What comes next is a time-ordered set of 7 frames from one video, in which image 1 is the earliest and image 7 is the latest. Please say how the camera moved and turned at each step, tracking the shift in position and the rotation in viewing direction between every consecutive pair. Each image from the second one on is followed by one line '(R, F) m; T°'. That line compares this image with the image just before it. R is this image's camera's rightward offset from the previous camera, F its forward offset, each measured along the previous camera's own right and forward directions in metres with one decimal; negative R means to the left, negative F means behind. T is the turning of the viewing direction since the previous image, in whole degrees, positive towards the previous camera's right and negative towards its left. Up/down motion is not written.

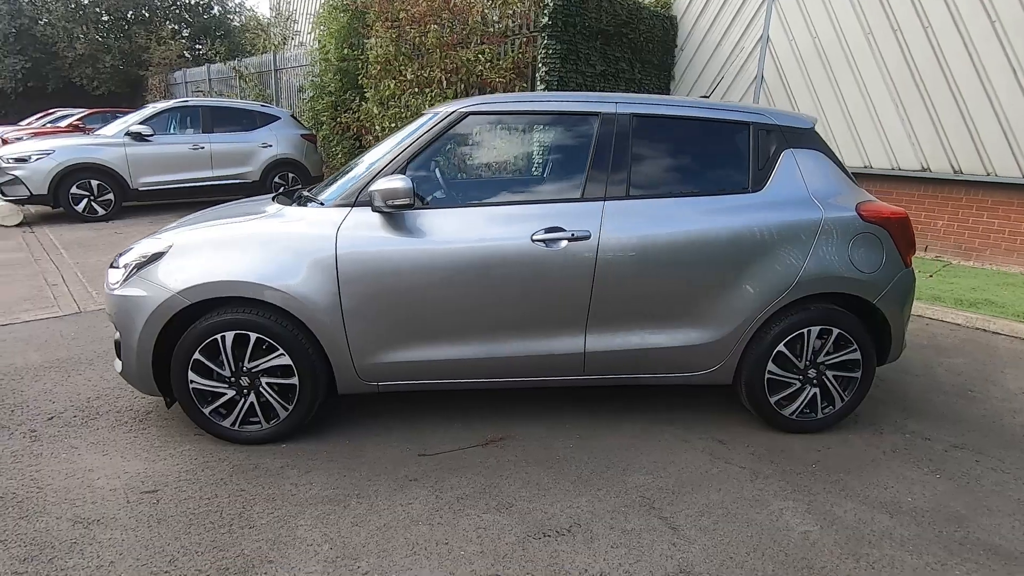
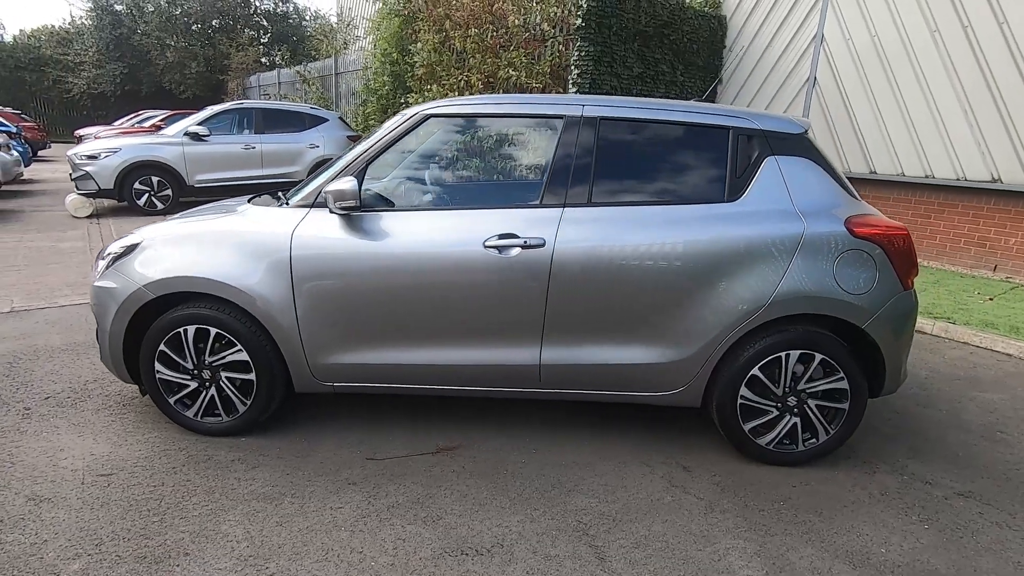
(+0.6, +0.1) m; -6°
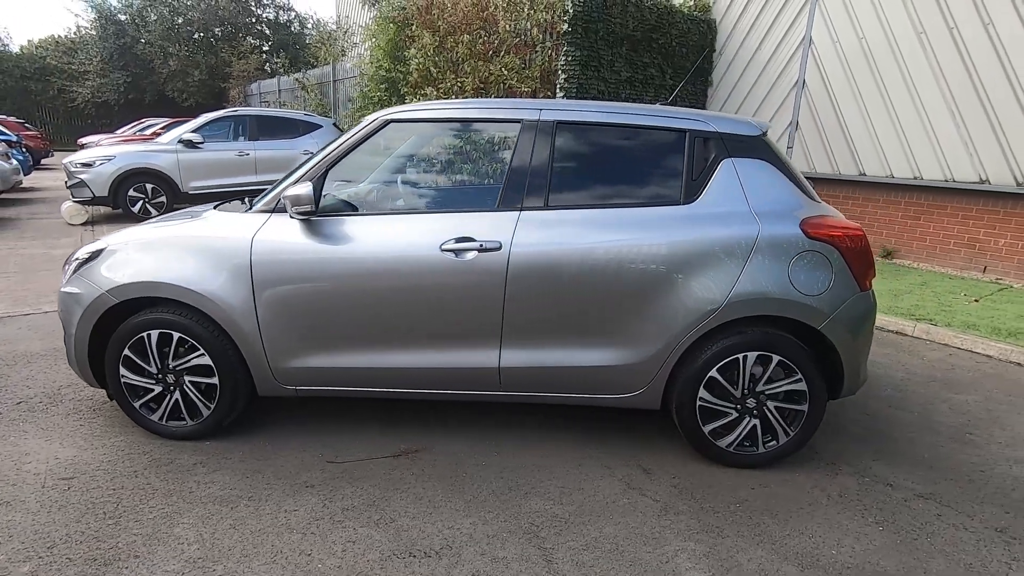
(+0.3, 0.0) m; -1°
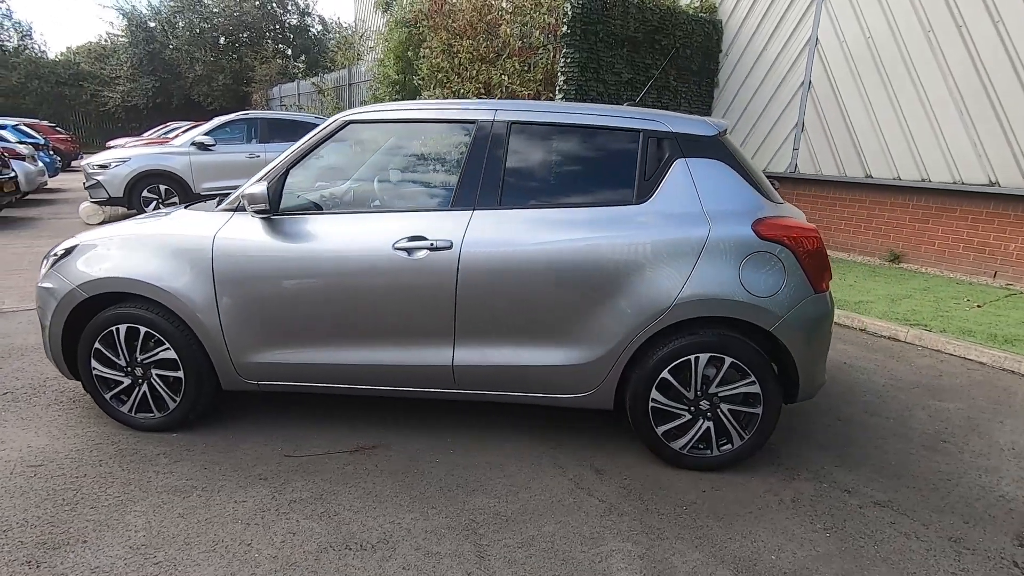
(+0.4, 0.0) m; -2°
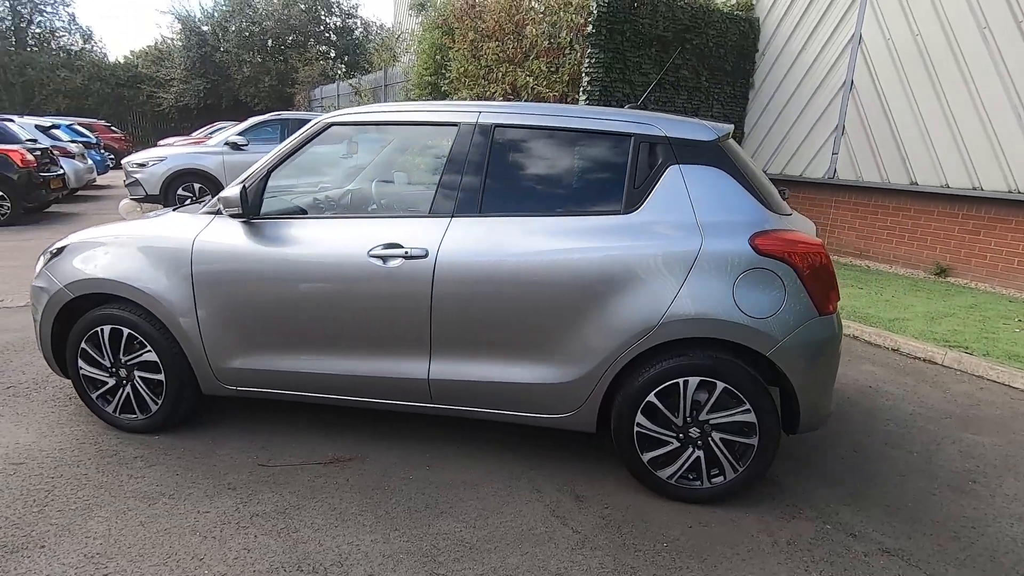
(+0.3, +0.2) m; -4°
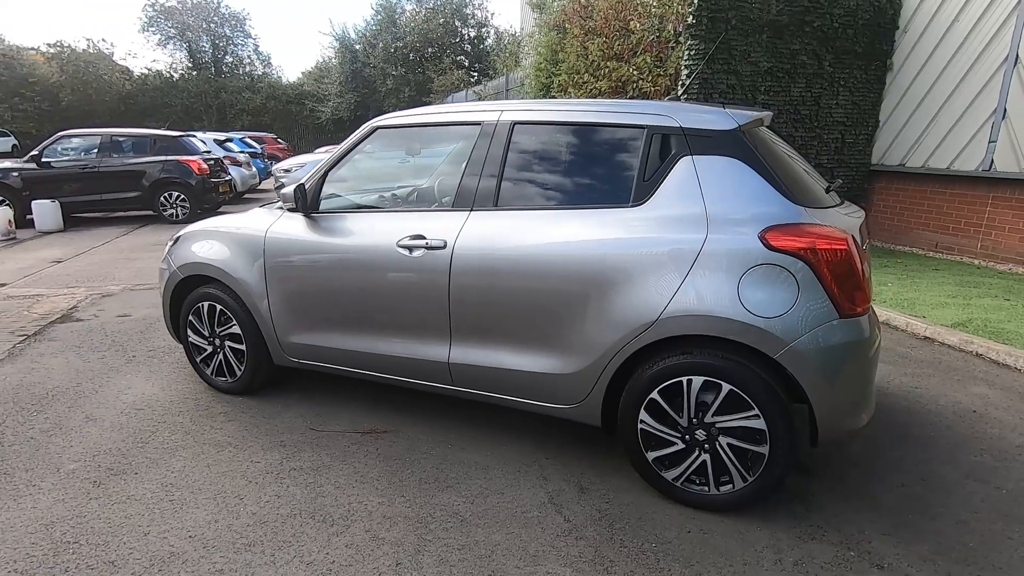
(+0.7, 0.0) m; -14°
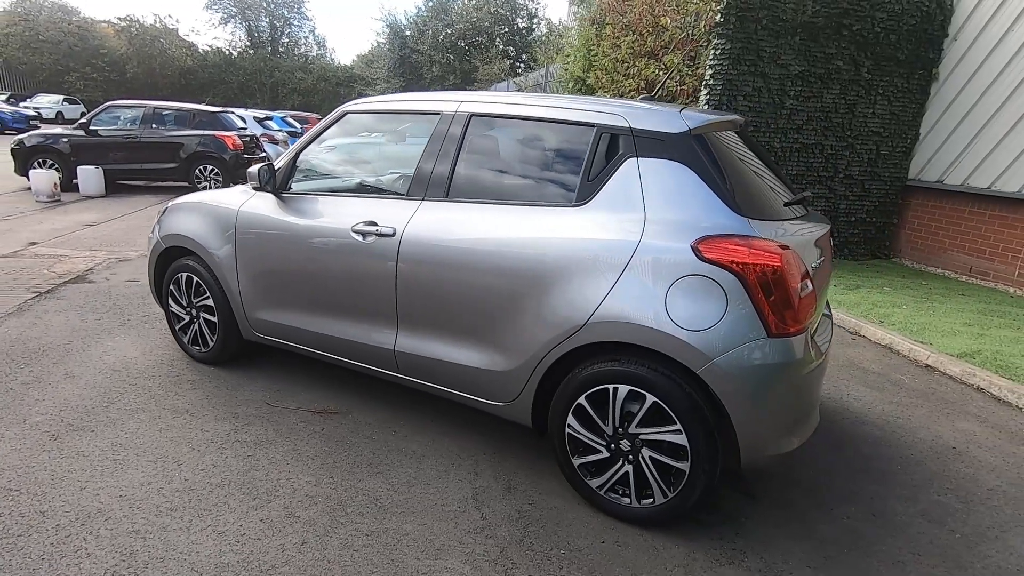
(+0.5, 0.0) m; -4°
